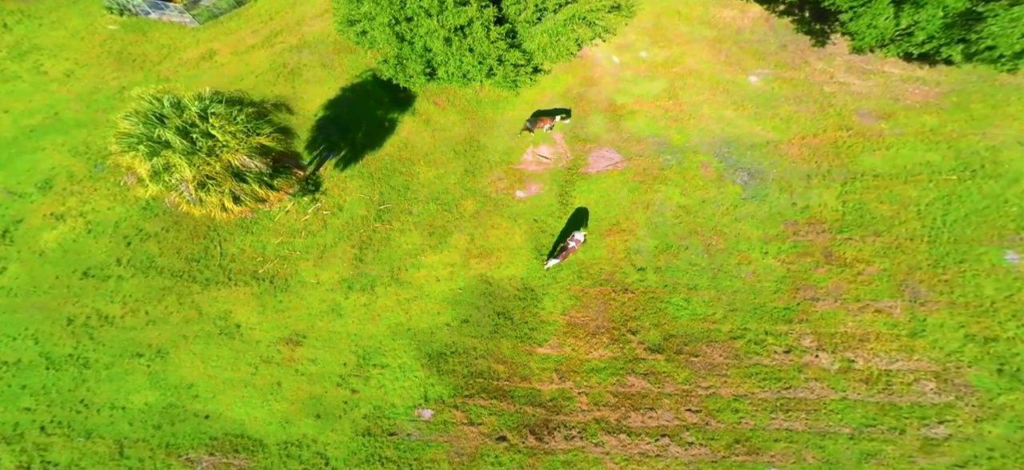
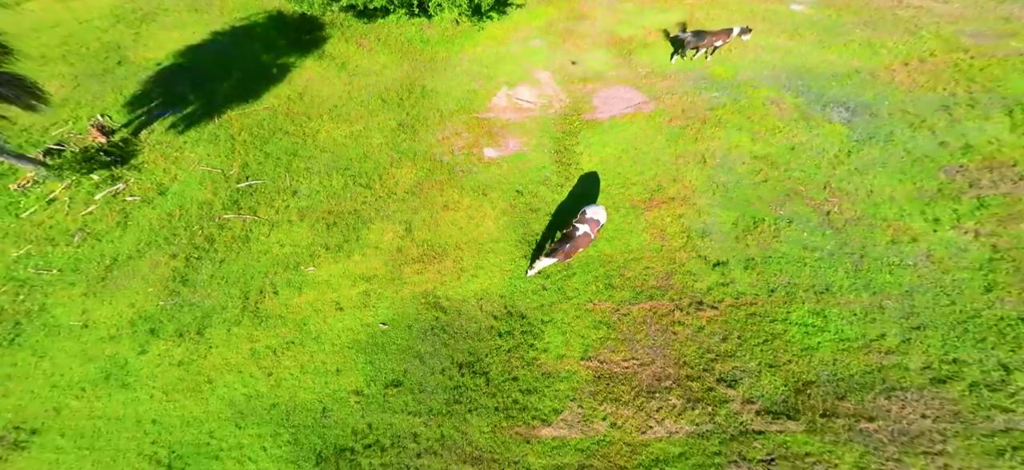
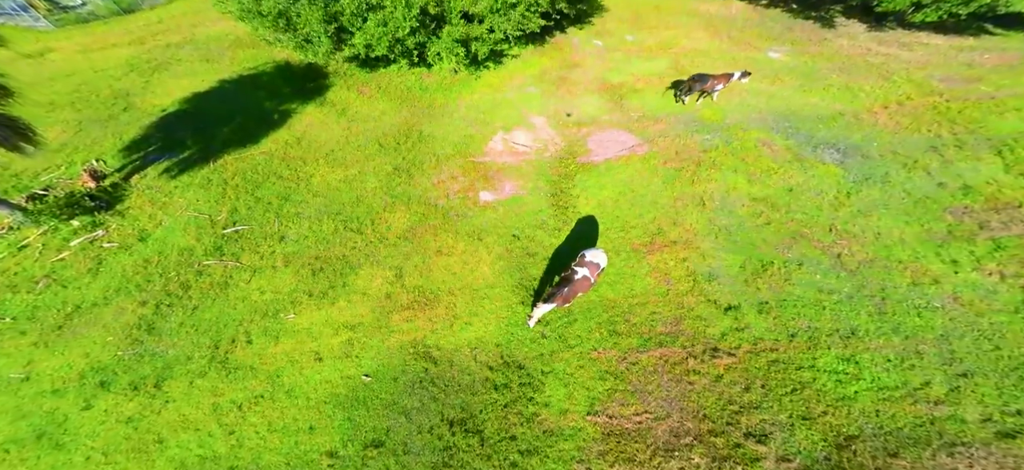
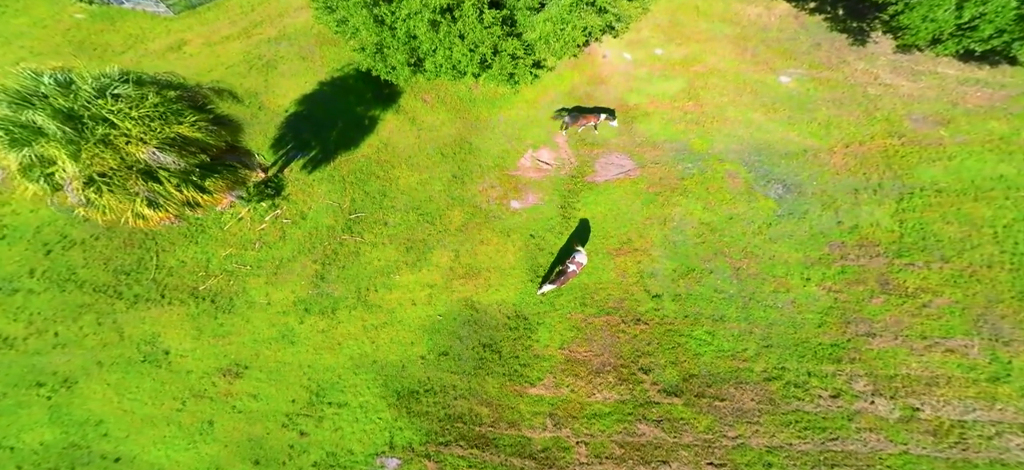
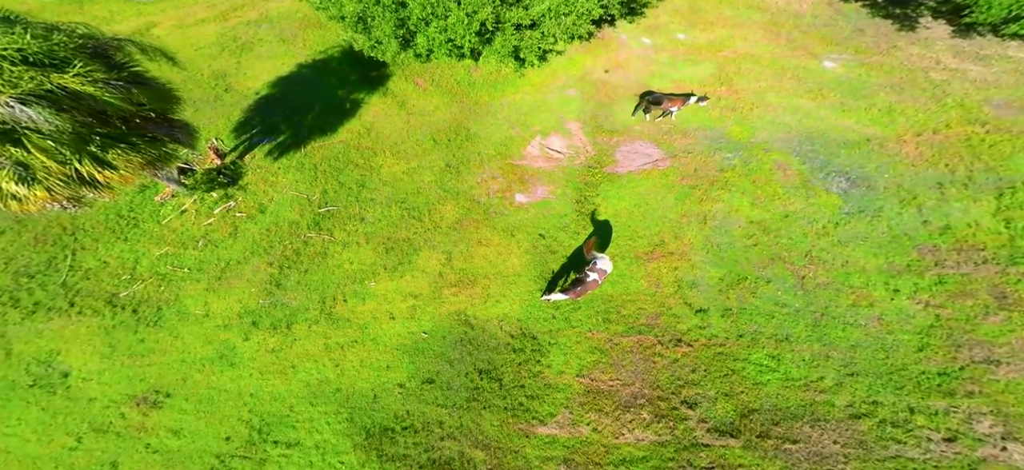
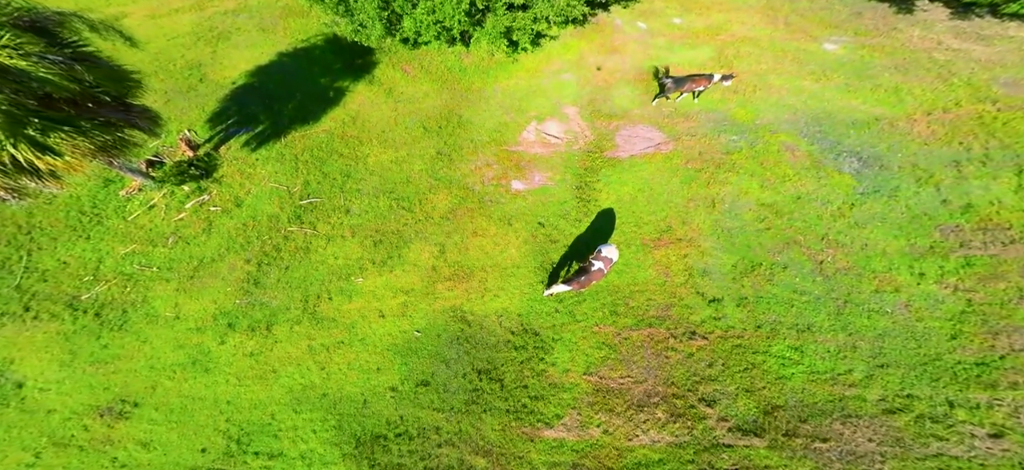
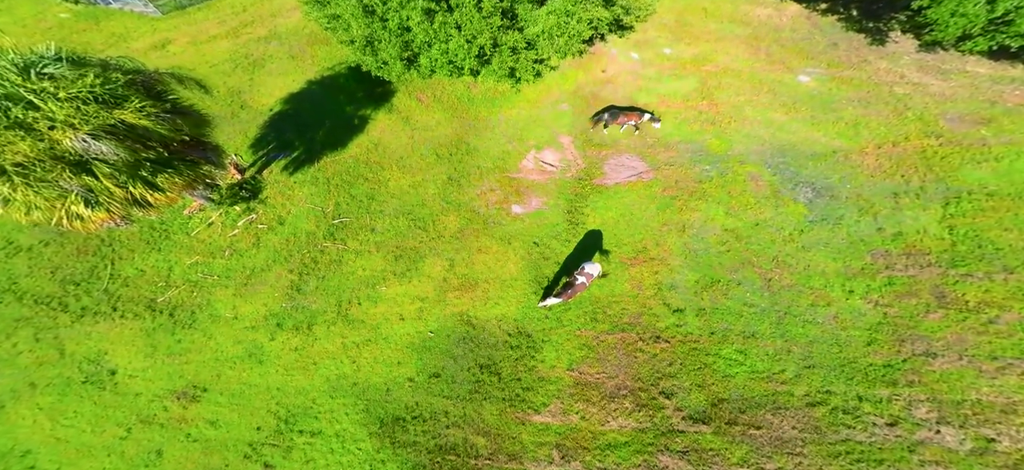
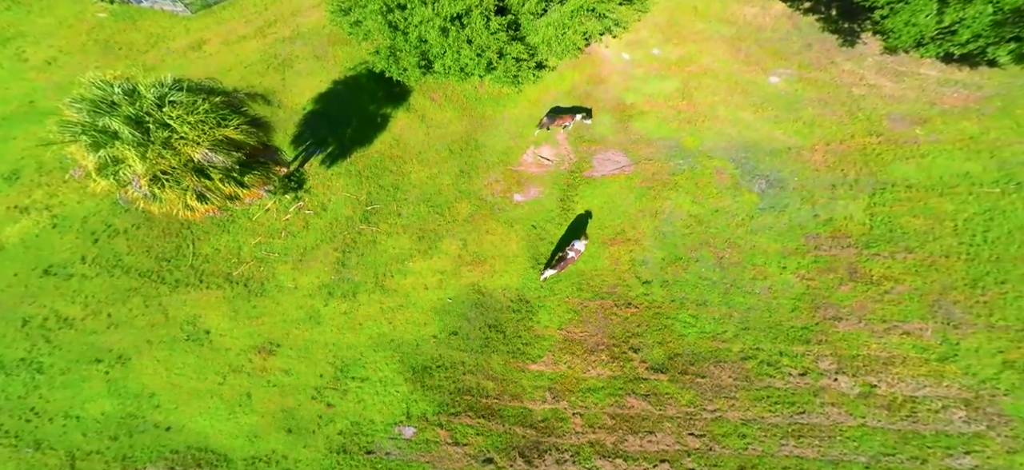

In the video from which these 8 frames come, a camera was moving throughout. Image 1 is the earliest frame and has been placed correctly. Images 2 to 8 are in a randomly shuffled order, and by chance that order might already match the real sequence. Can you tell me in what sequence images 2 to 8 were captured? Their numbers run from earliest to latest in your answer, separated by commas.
8, 4, 7, 5, 6, 2, 3
